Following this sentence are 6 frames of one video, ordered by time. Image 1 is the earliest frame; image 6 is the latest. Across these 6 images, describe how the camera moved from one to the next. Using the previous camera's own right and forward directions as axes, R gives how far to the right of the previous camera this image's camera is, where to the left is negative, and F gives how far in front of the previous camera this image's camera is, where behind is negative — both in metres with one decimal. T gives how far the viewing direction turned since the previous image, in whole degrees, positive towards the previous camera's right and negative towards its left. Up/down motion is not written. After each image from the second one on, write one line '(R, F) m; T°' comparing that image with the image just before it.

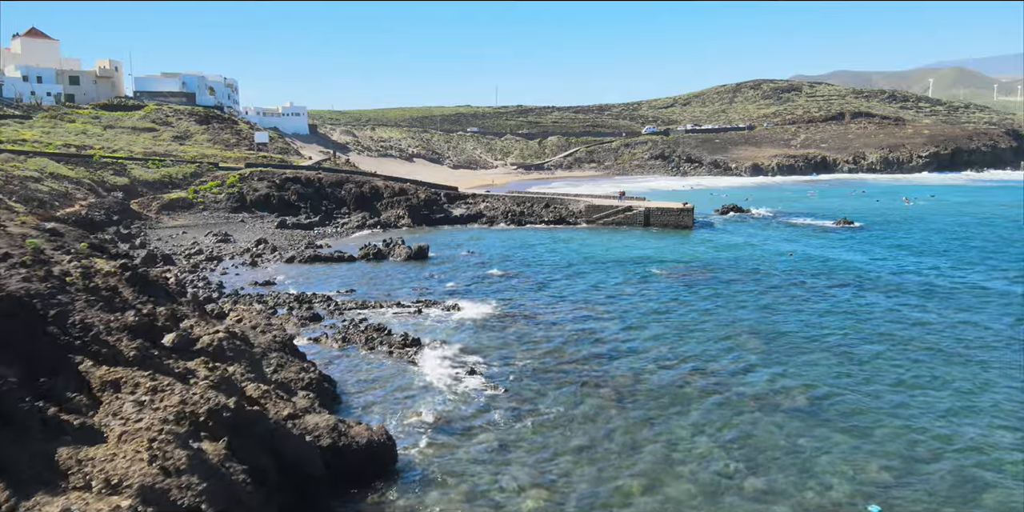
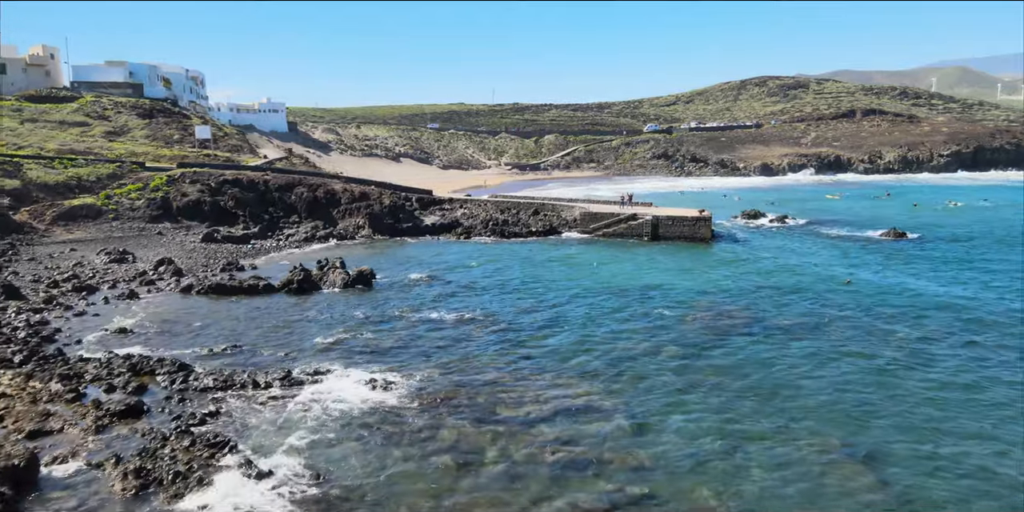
(+1.3, +9.5) m; 0°
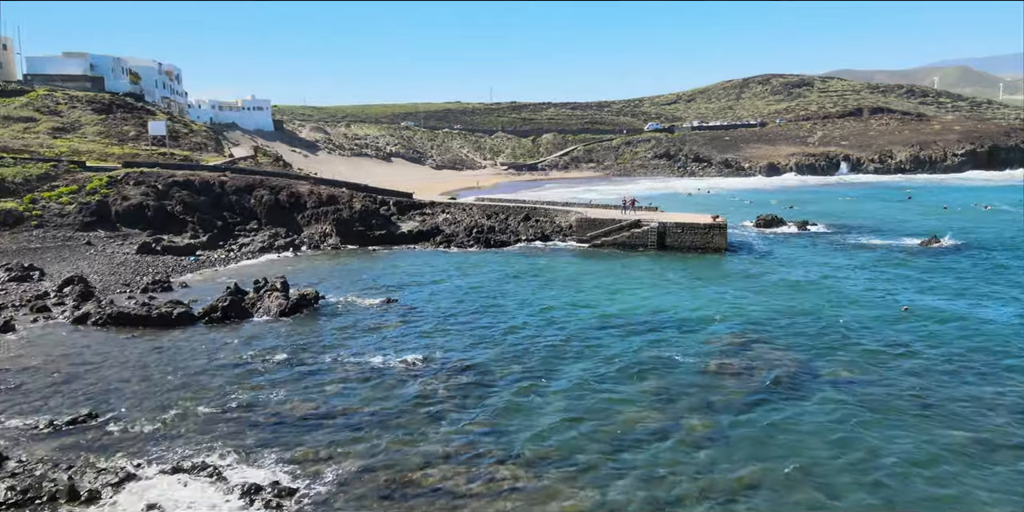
(+0.8, +5.8) m; 0°
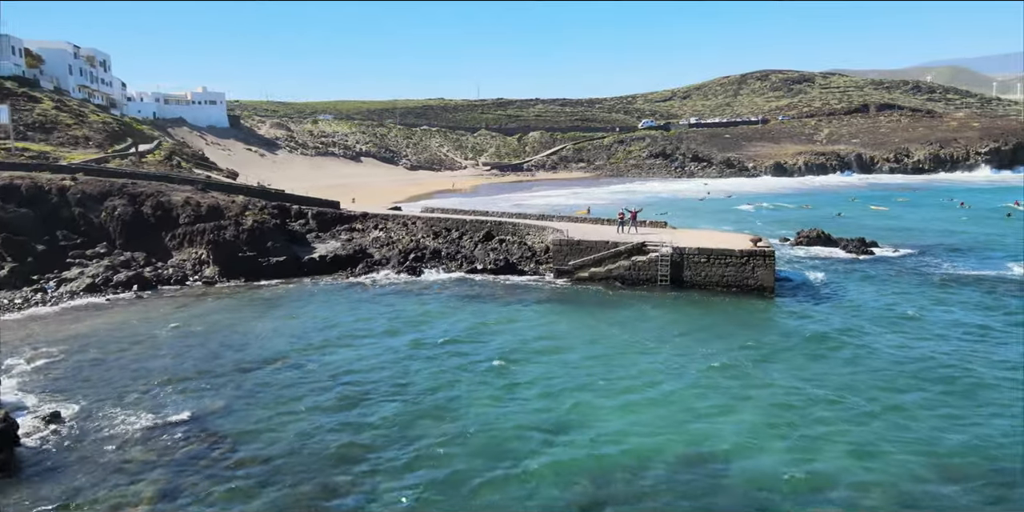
(+1.7, +12.6) m; +1°
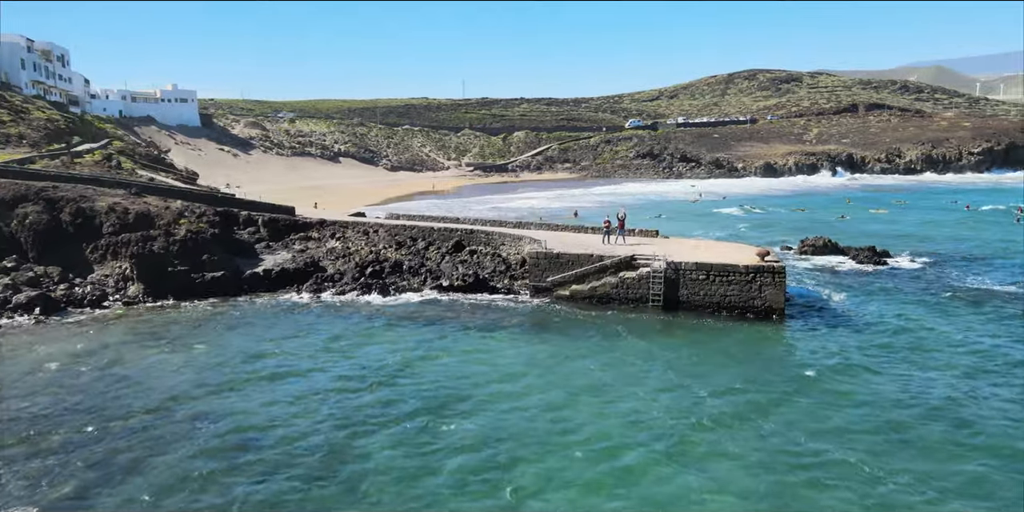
(+0.6, +3.8) m; +1°
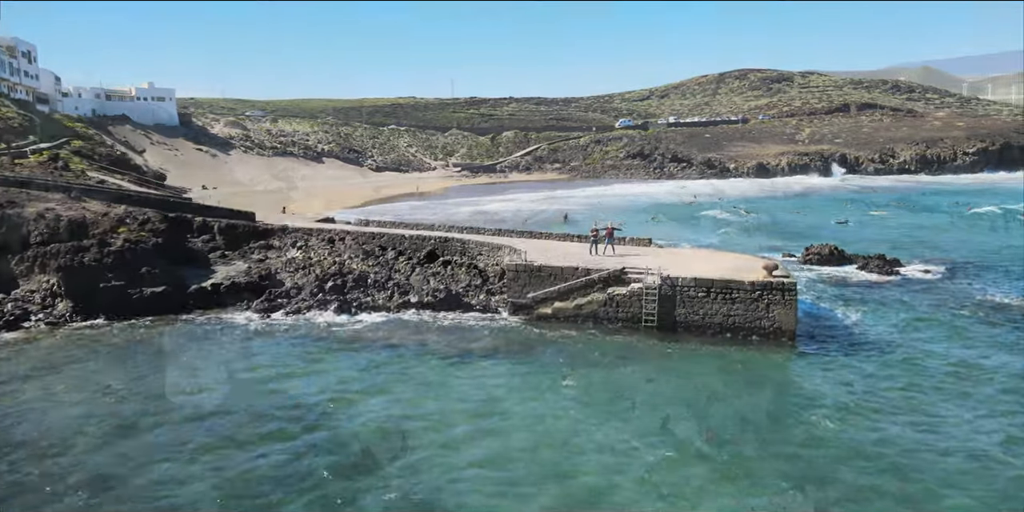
(+0.5, +2.8) m; +1°
